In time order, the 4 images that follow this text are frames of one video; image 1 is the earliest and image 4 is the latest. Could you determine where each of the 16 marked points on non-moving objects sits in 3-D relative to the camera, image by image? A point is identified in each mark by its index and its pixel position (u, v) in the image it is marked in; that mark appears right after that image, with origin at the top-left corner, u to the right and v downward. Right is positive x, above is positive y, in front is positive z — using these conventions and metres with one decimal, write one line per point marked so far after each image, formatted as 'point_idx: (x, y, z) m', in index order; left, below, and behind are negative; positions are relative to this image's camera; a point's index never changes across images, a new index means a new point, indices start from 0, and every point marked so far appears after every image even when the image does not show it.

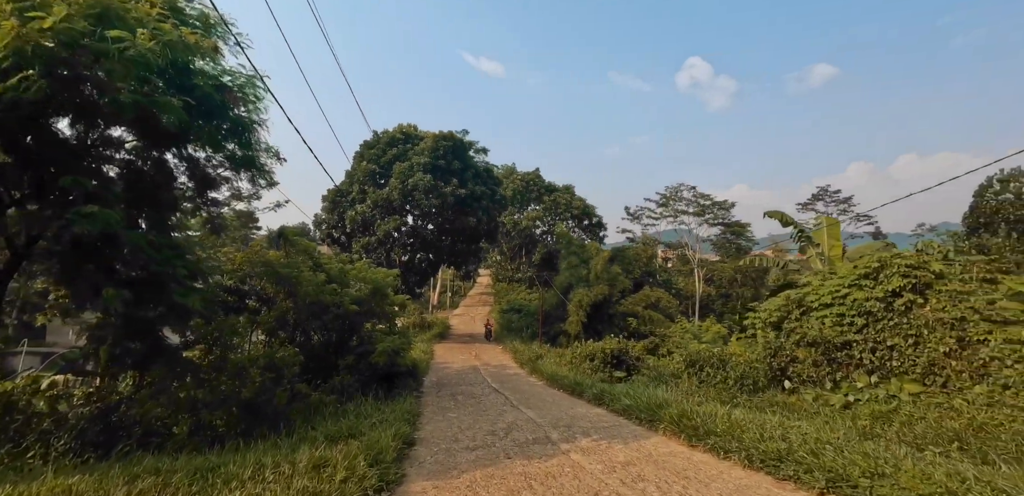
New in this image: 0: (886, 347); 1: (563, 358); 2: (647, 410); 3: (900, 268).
0: (+5.3, -1.4, +7.4) m
1: (+1.7, -3.8, +17.6) m
2: (+1.9, -2.2, +7.0) m
3: (+5.7, -0.3, +7.7) m
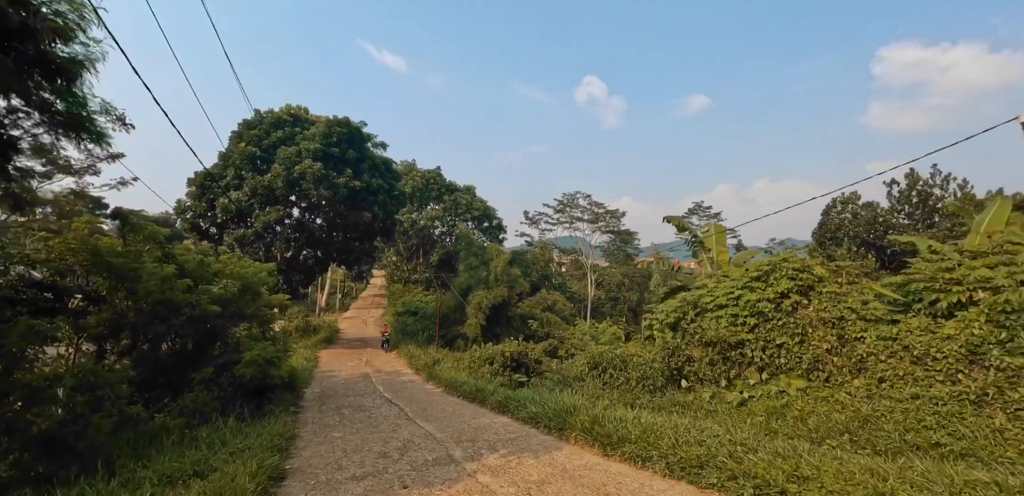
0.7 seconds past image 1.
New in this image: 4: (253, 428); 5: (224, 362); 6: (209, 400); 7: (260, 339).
0: (+3.9, -1.4, +7.6) m
1: (-1.7, -3.7, +16.9) m
2: (+0.6, -2.1, +6.5) m
3: (+4.3, -0.4, +7.9) m
4: (-3.1, -2.2, +6.2) m
5: (-4.2, -1.7, +7.5) m
6: (-4.1, -2.1, +7.0) m
7: (-4.5, -1.6, +9.1) m
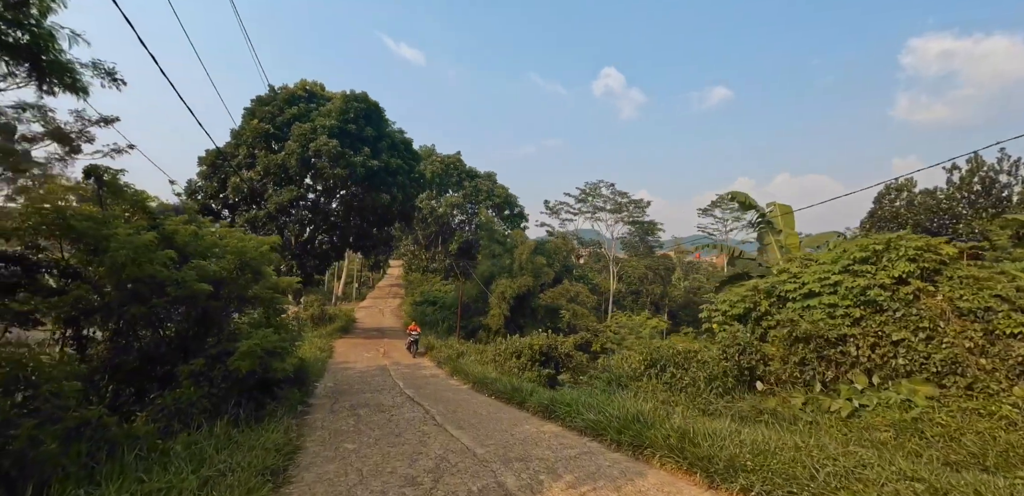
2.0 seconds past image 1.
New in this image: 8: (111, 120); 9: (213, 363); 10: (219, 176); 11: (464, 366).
0: (+4.5, -1.1, +6.1) m
1: (-0.8, -3.2, +15.6) m
2: (+1.1, -1.8, +5.2) m
3: (+4.9, 0.0, +6.4) m
4: (-2.6, -1.8, +4.9) m
5: (-3.6, -1.3, +6.3) m
6: (-3.5, -1.7, +5.8) m
7: (-3.8, -1.2, +7.9) m
8: (-7.9, +2.5, +10.2) m
9: (-3.6, -1.4, +6.2) m
10: (-10.7, +2.6, +18.9) m
11: (-1.1, -2.7, +12.0) m
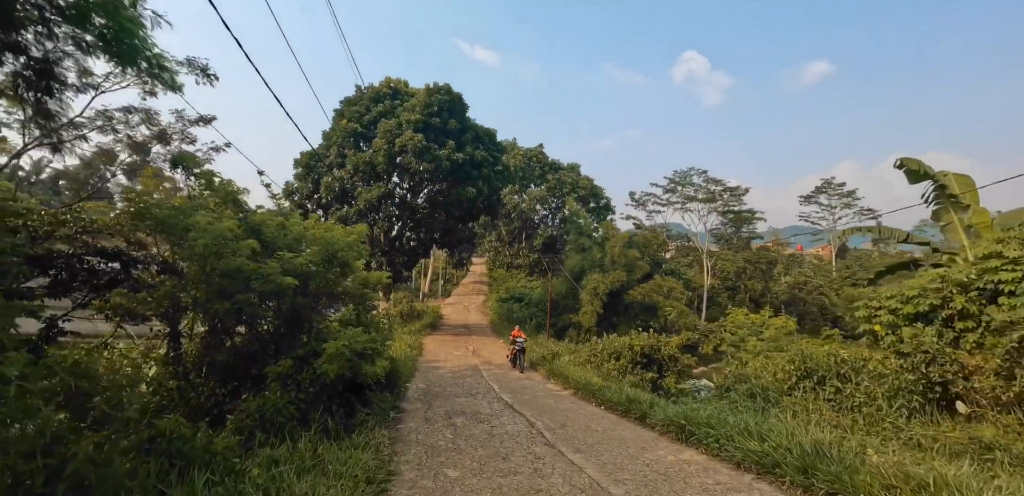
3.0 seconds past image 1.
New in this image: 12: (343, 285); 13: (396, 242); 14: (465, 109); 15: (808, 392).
0: (+5.7, -0.9, +4.3) m
1: (+1.9, -3.0, +14.4) m
2: (+2.2, -1.6, +3.8) m
3: (+6.1, +0.2, +4.5) m
4: (-1.5, -1.7, +4.2) m
5: (-2.3, -1.2, +5.7) m
6: (-2.3, -1.6, +5.1) m
7: (-2.2, -1.1, +7.3) m
8: (-6.0, +2.6, +10.2) m
9: (-2.3, -1.3, +5.6) m
10: (-7.5, +2.7, +19.2) m
11: (+1.1, -2.6, +11.0) m
12: (-2.3, -0.5, +7.1) m
13: (-4.4, +0.2, +19.6) m
14: (-1.8, +5.3, +19.8) m
15: (+3.6, -1.7, +6.3) m
